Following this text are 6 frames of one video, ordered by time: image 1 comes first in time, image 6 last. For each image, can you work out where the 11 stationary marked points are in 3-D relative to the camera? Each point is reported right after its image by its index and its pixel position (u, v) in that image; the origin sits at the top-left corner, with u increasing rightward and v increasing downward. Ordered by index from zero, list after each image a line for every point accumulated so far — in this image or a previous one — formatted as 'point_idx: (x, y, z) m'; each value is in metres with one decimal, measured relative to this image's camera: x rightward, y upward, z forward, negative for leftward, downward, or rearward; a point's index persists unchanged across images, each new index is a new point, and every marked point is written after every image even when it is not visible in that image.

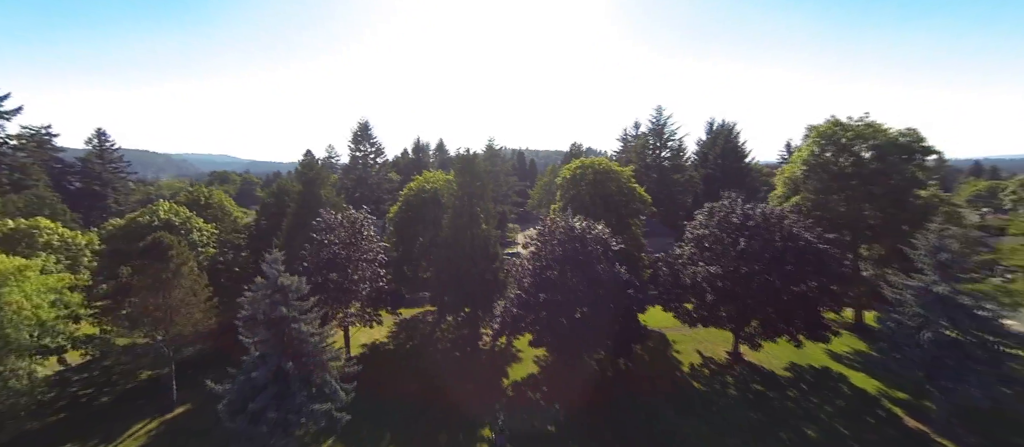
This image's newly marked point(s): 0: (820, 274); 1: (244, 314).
0: (+16.0, -2.6, +19.5) m
1: (-10.4, -3.5, +14.6) m
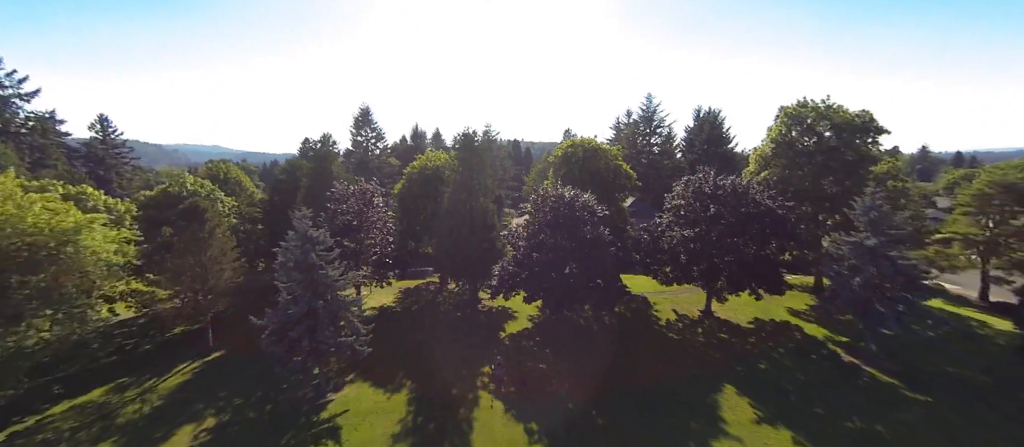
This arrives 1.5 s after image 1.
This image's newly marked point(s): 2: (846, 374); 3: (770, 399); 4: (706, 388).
0: (+15.8, -0.8, +22.2) m
1: (-10.6, -1.7, +17.1) m
2: (+15.8, -7.1, +17.8) m
3: (+11.3, -7.7, +16.3) m
4: (+9.0, -7.6, +17.4) m
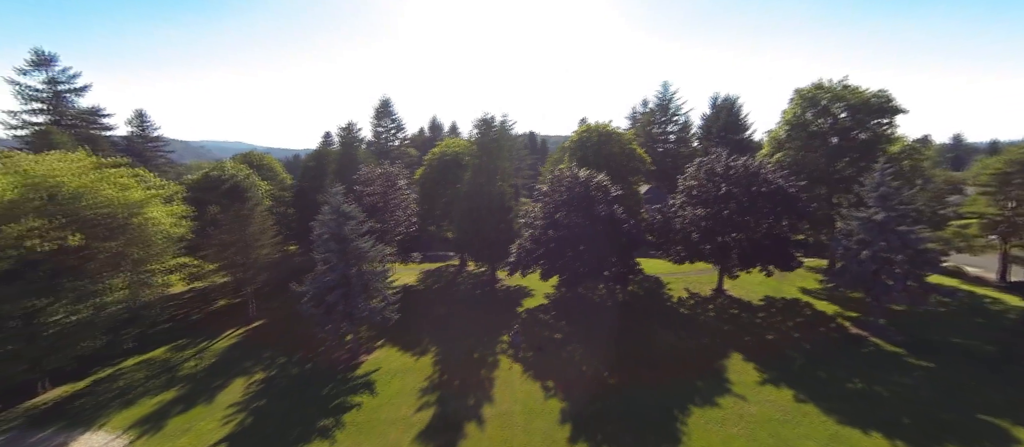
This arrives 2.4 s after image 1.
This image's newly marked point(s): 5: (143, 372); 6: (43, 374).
0: (+16.8, +0.5, +22.7) m
1: (-9.7, -0.5, +18.7) m
2: (+16.7, -5.9, +18.4) m
3: (+12.1, -6.5, +17.1) m
4: (+9.8, -6.4, +18.3) m
5: (-17.0, -6.9, +17.3) m
6: (-18.7, -6.0, +15.0) m
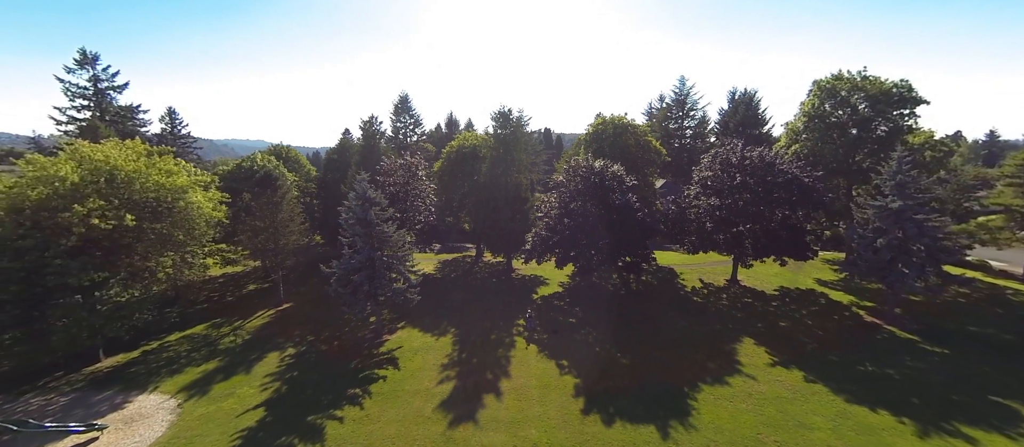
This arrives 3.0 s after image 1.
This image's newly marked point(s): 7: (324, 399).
0: (+17.8, +1.1, +22.8) m
1: (-8.8, +0.3, +19.8) m
2: (+17.5, -5.3, +18.5) m
3: (+12.8, -5.8, +17.4) m
4: (+10.6, -5.8, +18.7) m
5: (-16.3, -6.1, +18.7) m
6: (-18.0, -5.2, +16.5) m
7: (-7.3, -6.8, +14.6) m
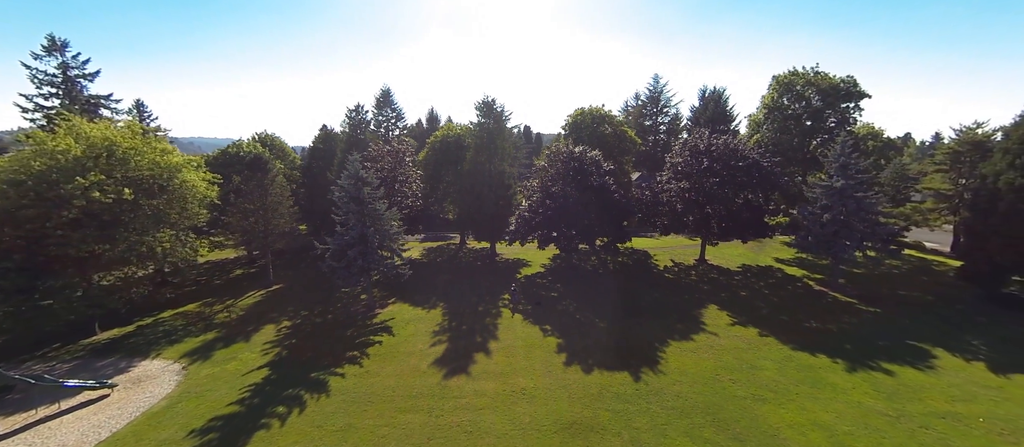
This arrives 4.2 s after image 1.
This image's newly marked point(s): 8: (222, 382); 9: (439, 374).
0: (+16.8, +2.4, +25.1) m
1: (-9.6, +1.4, +20.7) m
2: (+16.7, -4.1, +20.8) m
3: (+12.2, -4.6, +19.5) m
4: (+9.9, -4.5, +20.6) m
5: (-17.0, -5.0, +19.2) m
6: (-18.6, -4.1, +16.9) m
7: (-7.7, -5.6, +15.5) m
8: (-10.7, -5.8, +13.8) m
9: (-2.8, -5.8, +14.5) m
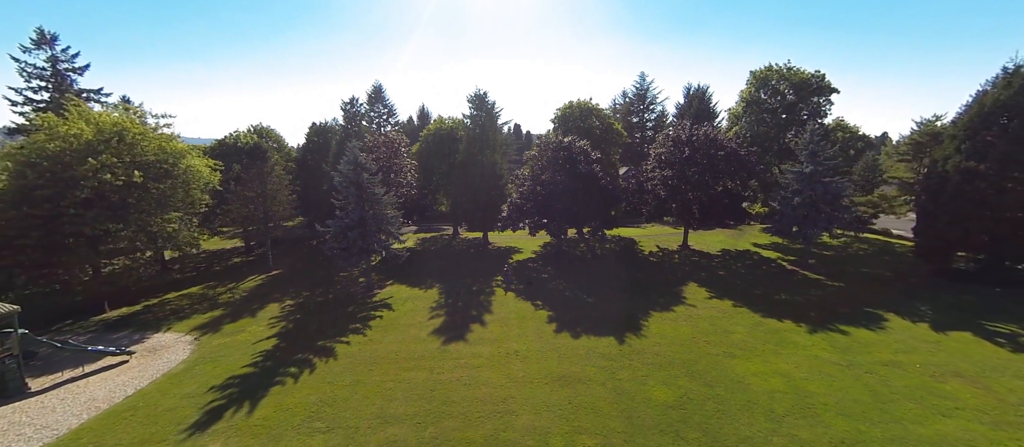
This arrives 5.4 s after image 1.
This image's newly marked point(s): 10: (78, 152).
0: (+16.2, +3.4, +26.7) m
1: (-10.1, +2.3, +21.6) m
2: (+16.3, -3.0, +22.4) m
3: (+11.8, -3.6, +21.0) m
4: (+9.5, -3.6, +22.0) m
5: (-17.3, -4.1, +20.0) m
6: (-18.9, -3.3, +17.6) m
7: (-8.0, -4.7, +16.5) m
8: (-10.9, -4.9, +14.7) m
9: (-3.1, -4.9, +15.6) m
10: (-18.4, +3.0, +15.9) m
